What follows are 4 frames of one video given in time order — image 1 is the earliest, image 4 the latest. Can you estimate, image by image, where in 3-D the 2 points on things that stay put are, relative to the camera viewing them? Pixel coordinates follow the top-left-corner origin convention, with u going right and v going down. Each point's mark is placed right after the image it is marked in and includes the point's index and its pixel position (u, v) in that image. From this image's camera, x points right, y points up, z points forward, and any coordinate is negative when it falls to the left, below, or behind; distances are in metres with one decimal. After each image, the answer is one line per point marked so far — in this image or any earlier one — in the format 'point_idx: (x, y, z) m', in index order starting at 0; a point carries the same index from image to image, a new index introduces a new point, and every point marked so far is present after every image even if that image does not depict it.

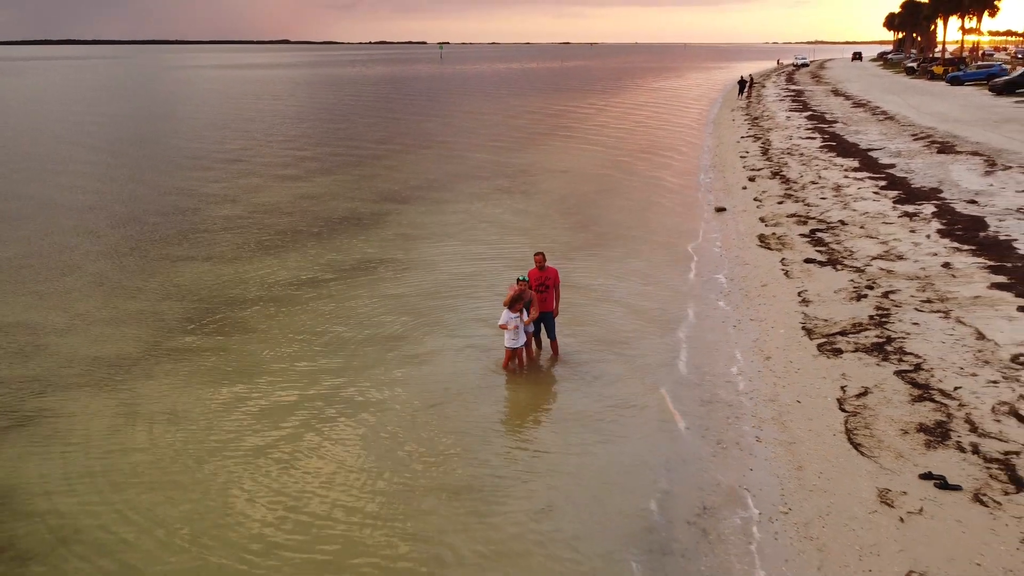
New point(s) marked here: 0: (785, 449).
0: (+2.7, -1.5, +7.9) m
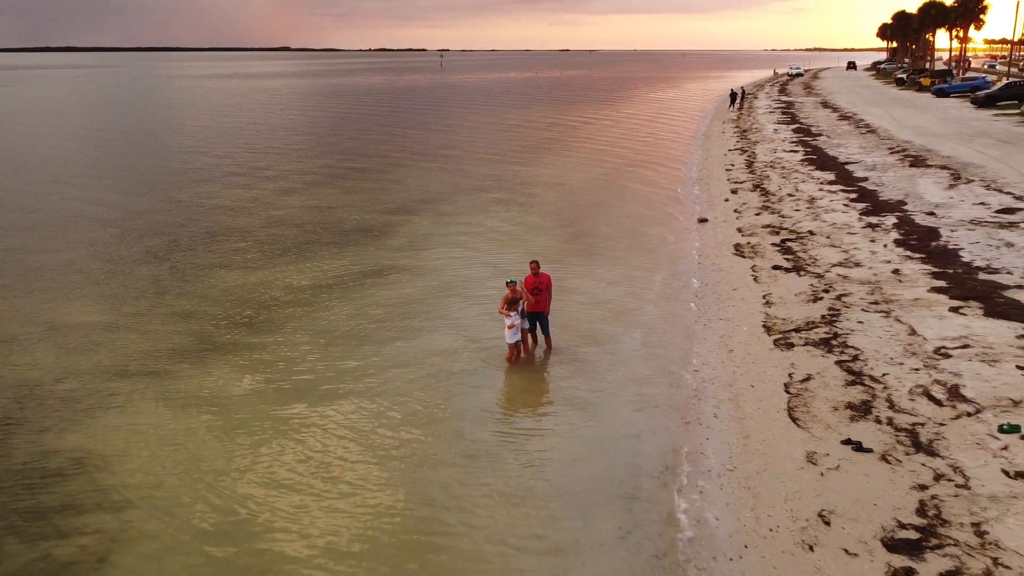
0: (+2.6, -1.6, +9.6) m
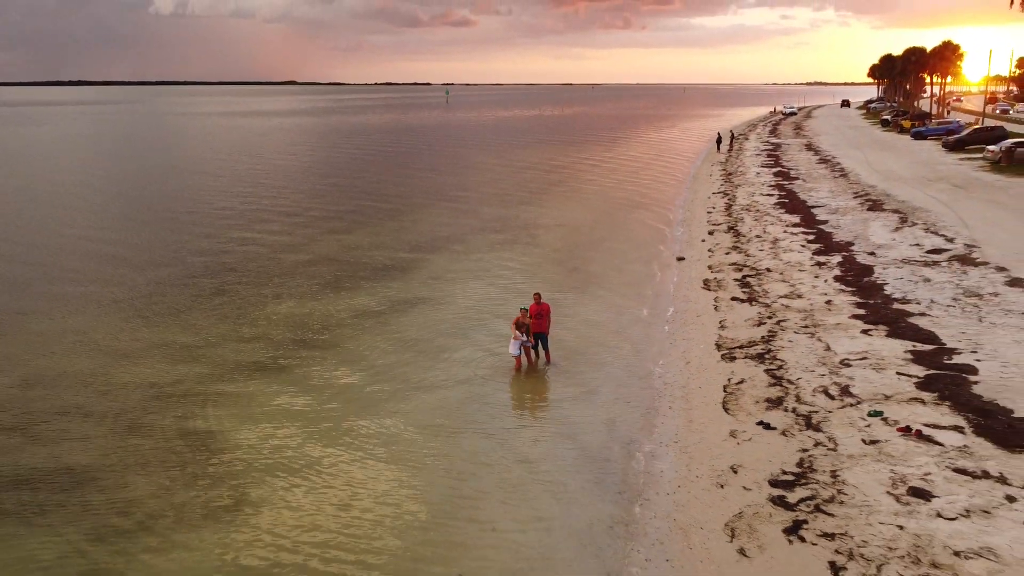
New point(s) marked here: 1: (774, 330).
0: (+2.8, -2.0, +13.0) m
1: (+5.3, -0.8, +16.5) m
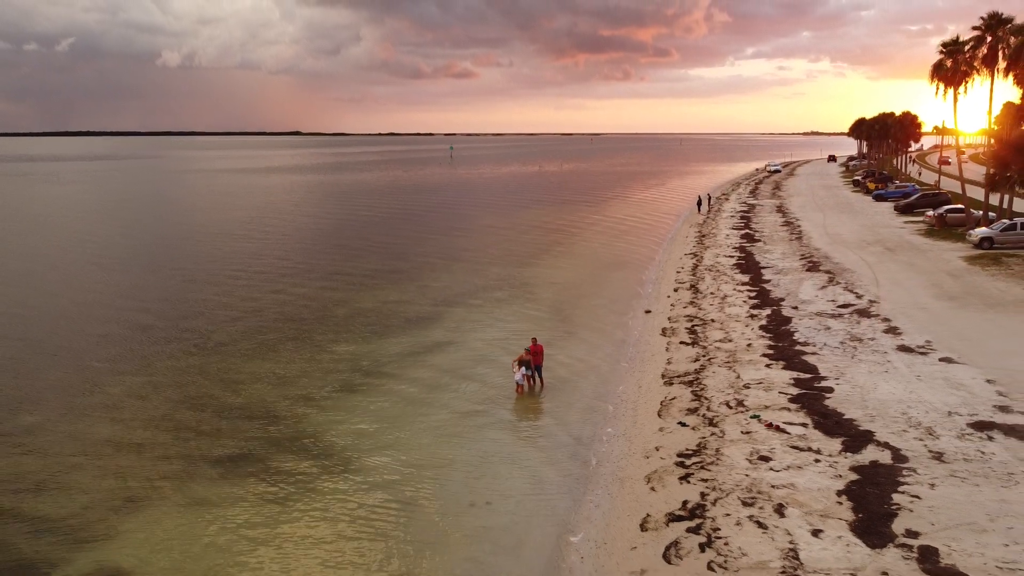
0: (+2.9, -3.1, +19.3) m
1: (+5.4, -2.1, +22.9) m
